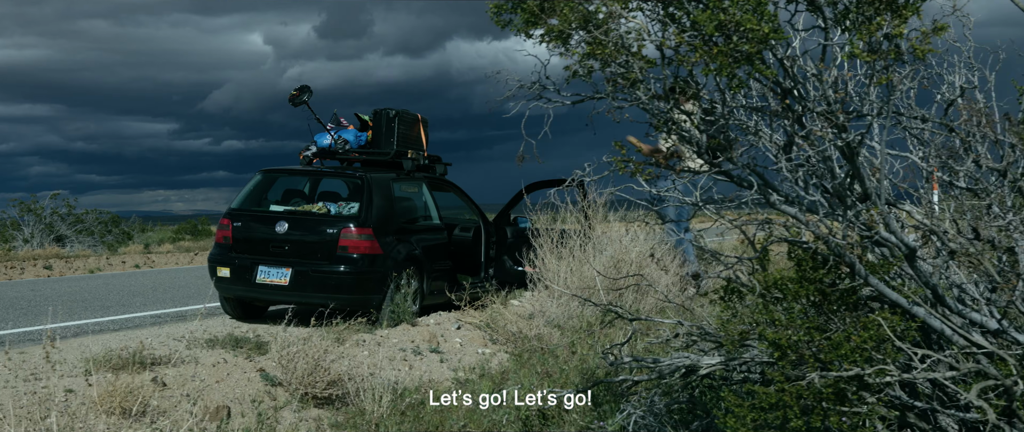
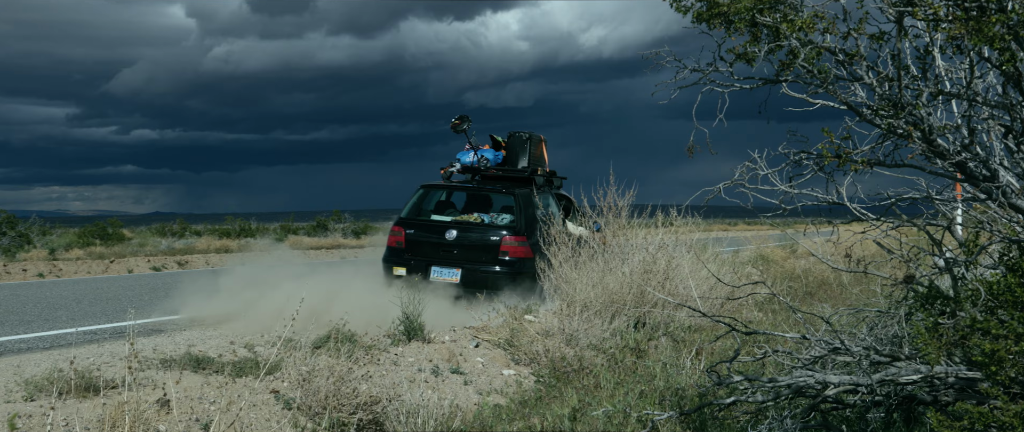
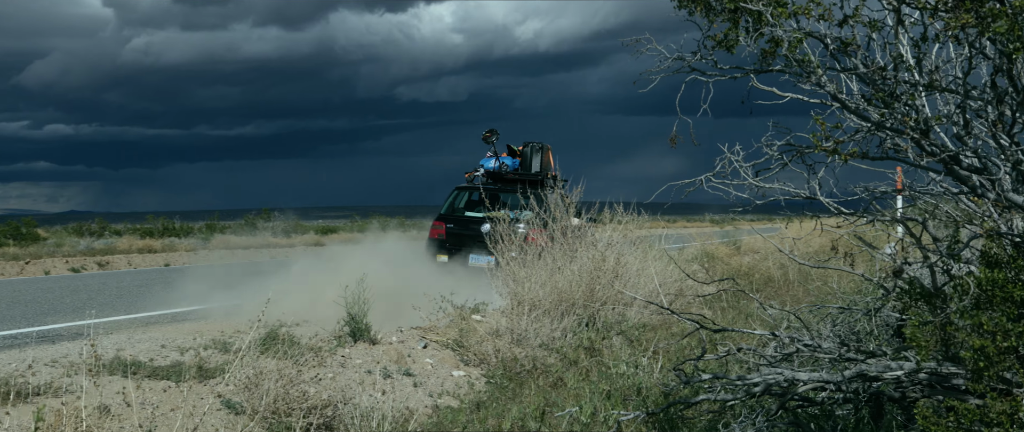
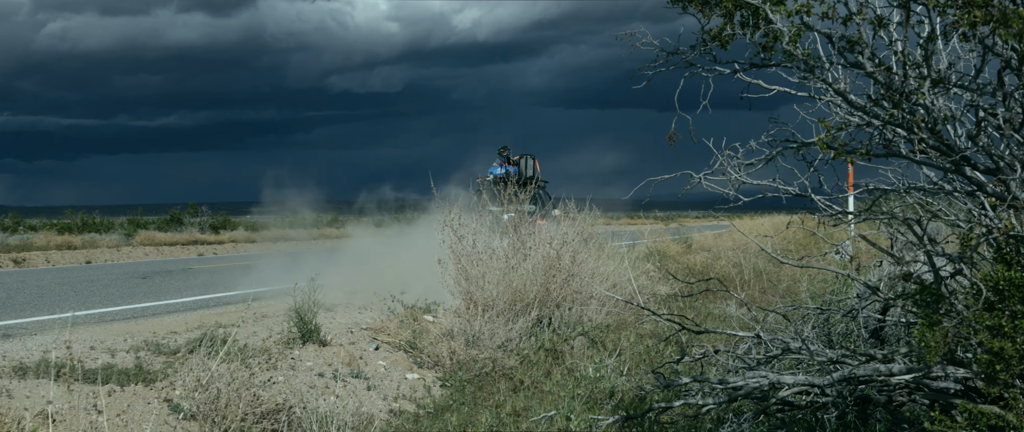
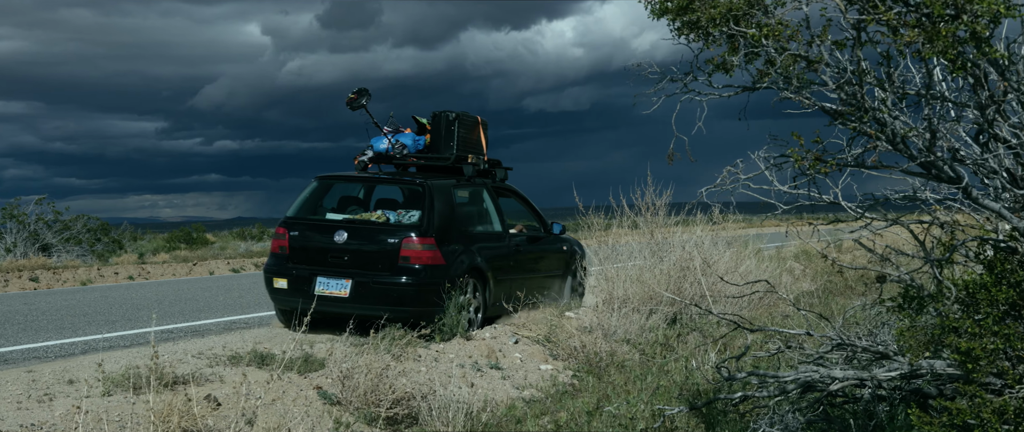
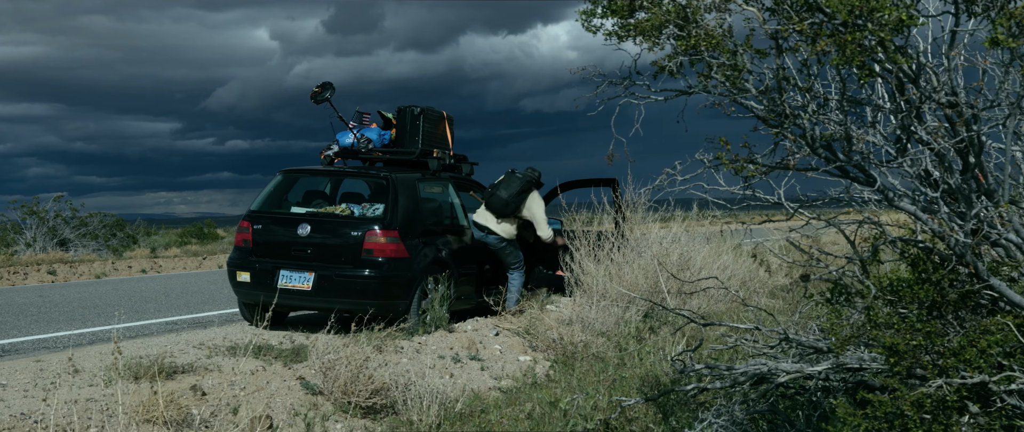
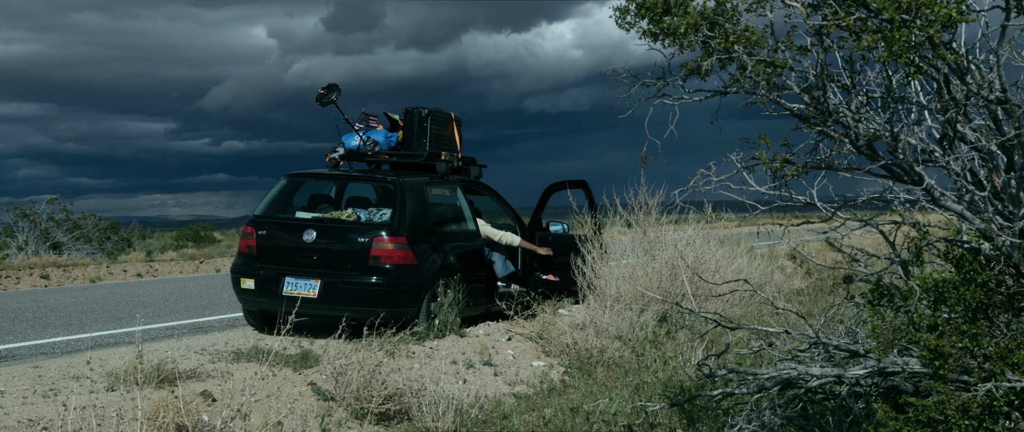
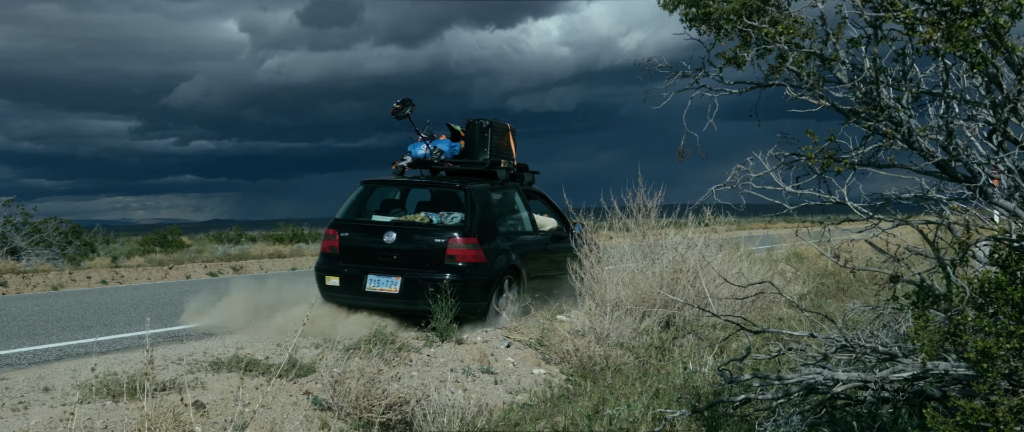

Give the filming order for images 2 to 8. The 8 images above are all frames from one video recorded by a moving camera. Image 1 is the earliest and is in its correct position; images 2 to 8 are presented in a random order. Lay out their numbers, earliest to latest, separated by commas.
6, 7, 5, 8, 2, 3, 4
